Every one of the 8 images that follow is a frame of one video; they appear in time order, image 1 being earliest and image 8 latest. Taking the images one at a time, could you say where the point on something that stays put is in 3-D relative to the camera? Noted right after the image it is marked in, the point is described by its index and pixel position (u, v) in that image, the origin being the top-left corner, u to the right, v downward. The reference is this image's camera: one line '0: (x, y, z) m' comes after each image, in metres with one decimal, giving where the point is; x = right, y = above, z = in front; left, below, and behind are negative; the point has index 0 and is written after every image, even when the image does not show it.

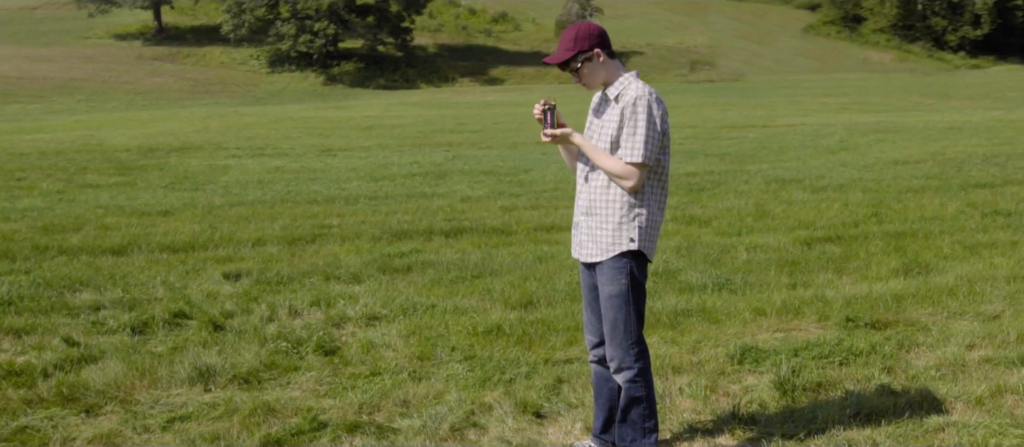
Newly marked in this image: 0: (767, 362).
0: (+1.3, -0.7, +5.9) m
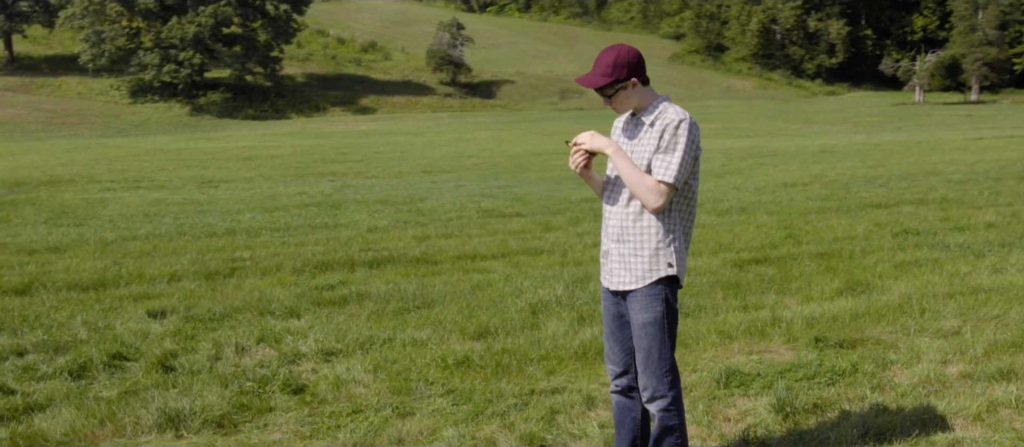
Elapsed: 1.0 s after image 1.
0: (+1.2, -0.8, +5.9) m
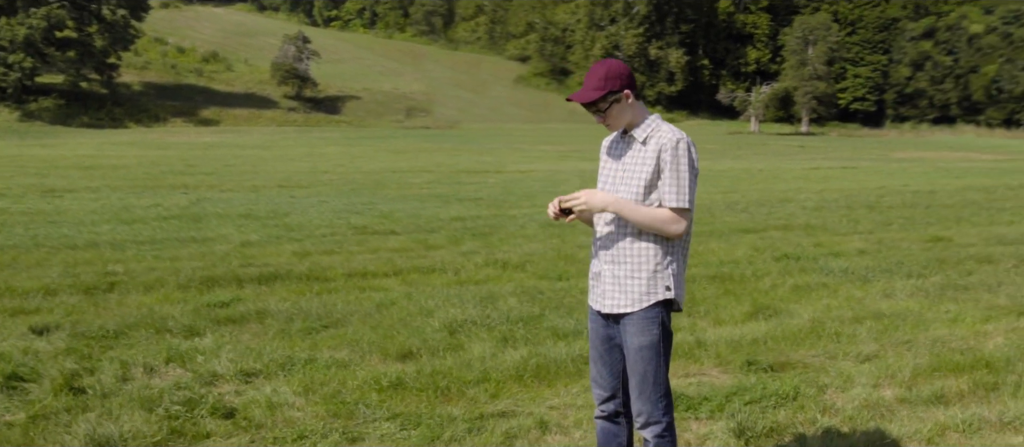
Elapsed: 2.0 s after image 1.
0: (+1.0, -0.9, +5.9) m
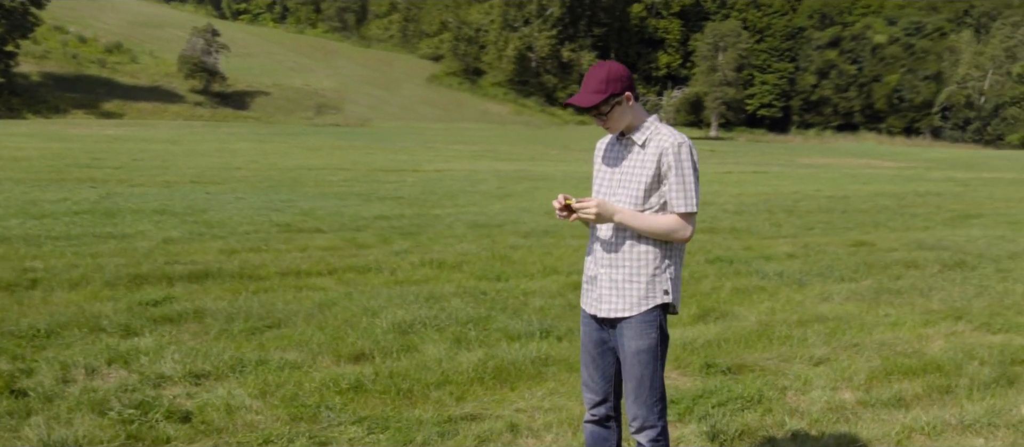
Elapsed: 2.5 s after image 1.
0: (+0.8, -0.9, +5.9) m
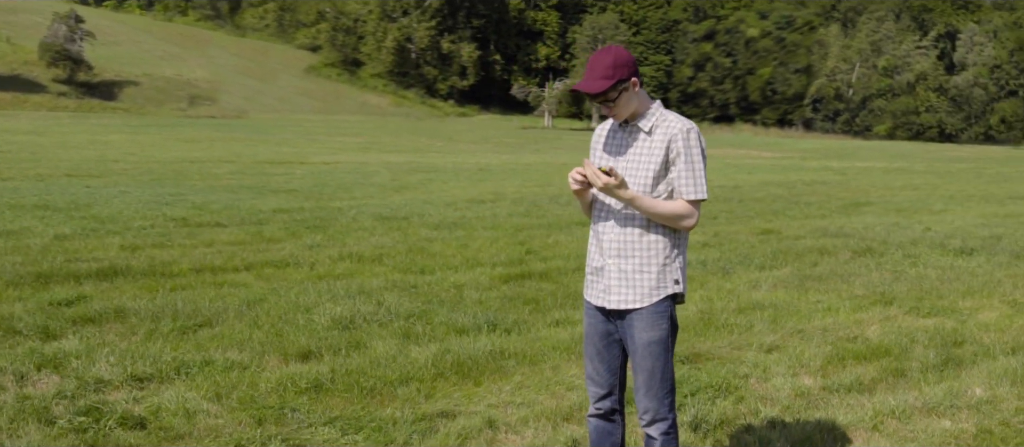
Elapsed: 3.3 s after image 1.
0: (+0.6, -0.9, +5.8) m
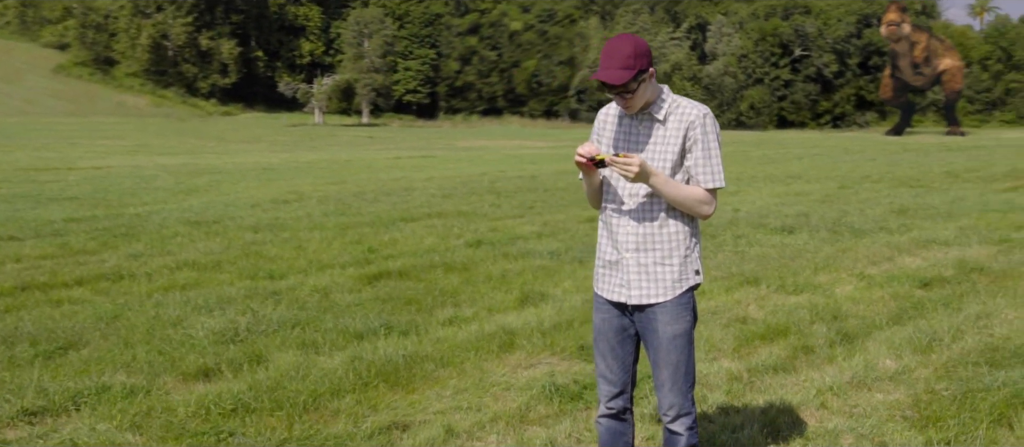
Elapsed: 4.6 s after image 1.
0: (+0.4, -0.8, +5.7) m
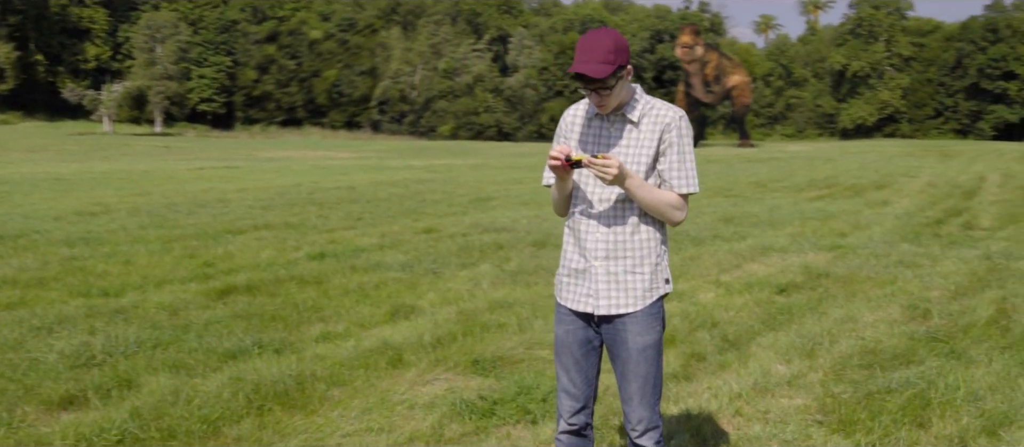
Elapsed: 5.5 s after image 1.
0: (0.0, -0.9, +5.4) m
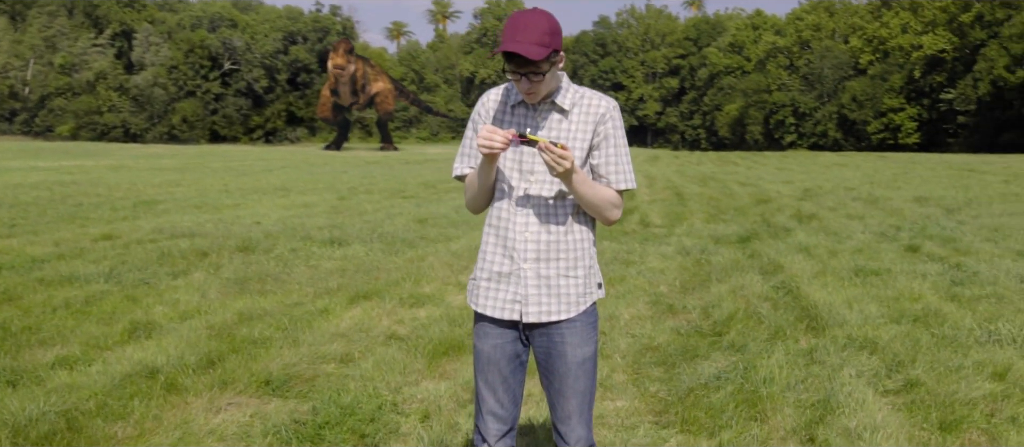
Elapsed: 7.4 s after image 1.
0: (-0.7, -0.9, +4.8) m
